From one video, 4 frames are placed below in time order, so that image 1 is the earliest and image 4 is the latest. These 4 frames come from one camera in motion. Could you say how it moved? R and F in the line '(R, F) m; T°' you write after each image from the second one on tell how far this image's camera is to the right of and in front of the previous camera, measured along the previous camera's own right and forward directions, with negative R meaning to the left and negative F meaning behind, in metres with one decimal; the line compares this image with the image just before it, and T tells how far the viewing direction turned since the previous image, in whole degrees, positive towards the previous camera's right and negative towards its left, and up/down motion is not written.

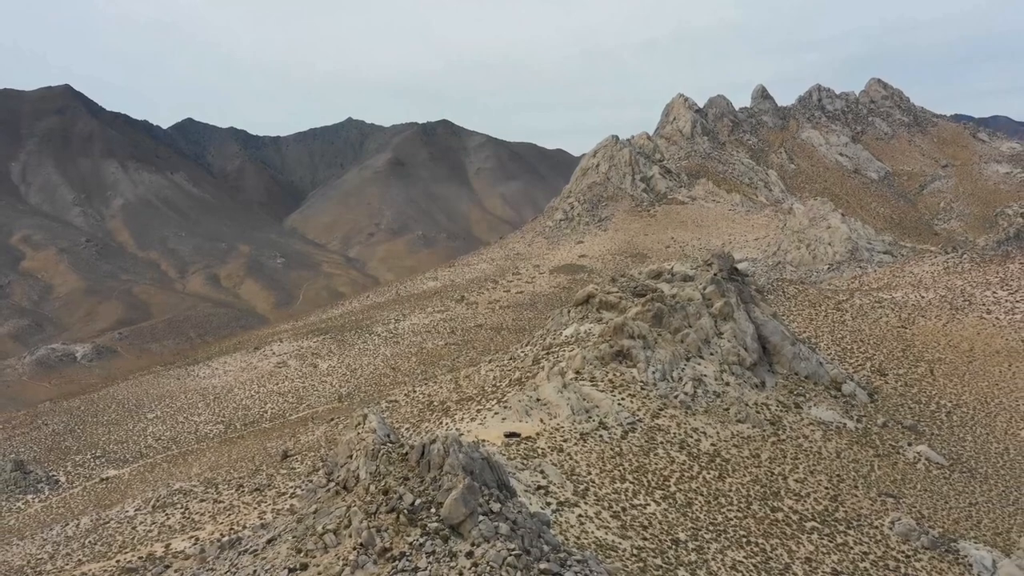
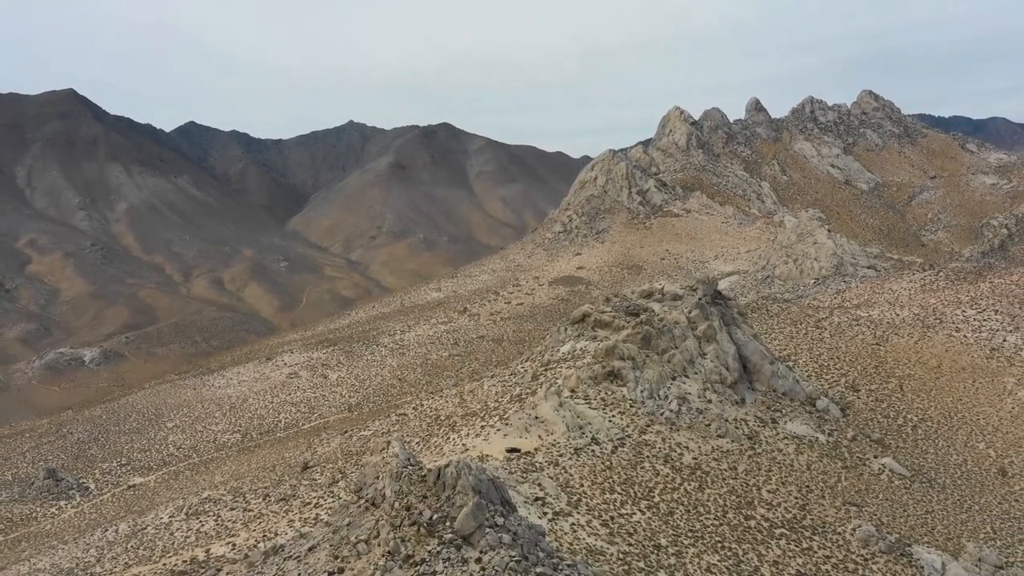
(0.0, -2.3) m; 0°
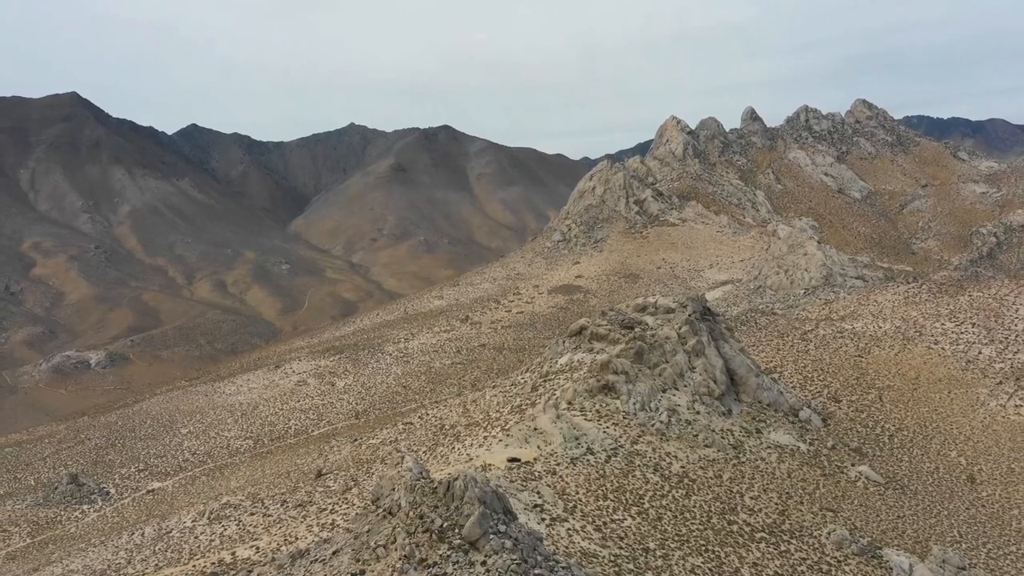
(0.0, -1.8) m; 0°
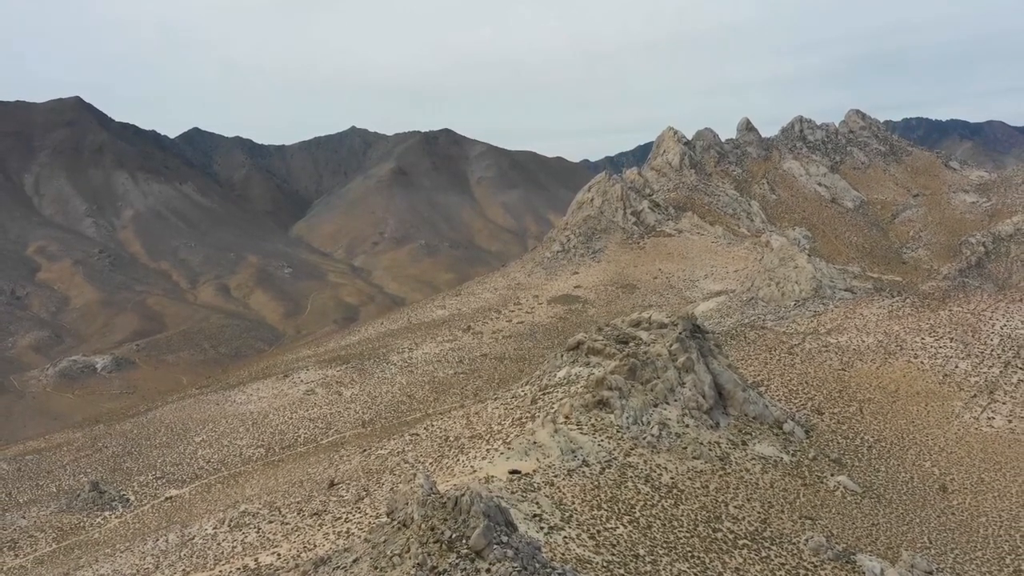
(0.0, -1.8) m; 0°
